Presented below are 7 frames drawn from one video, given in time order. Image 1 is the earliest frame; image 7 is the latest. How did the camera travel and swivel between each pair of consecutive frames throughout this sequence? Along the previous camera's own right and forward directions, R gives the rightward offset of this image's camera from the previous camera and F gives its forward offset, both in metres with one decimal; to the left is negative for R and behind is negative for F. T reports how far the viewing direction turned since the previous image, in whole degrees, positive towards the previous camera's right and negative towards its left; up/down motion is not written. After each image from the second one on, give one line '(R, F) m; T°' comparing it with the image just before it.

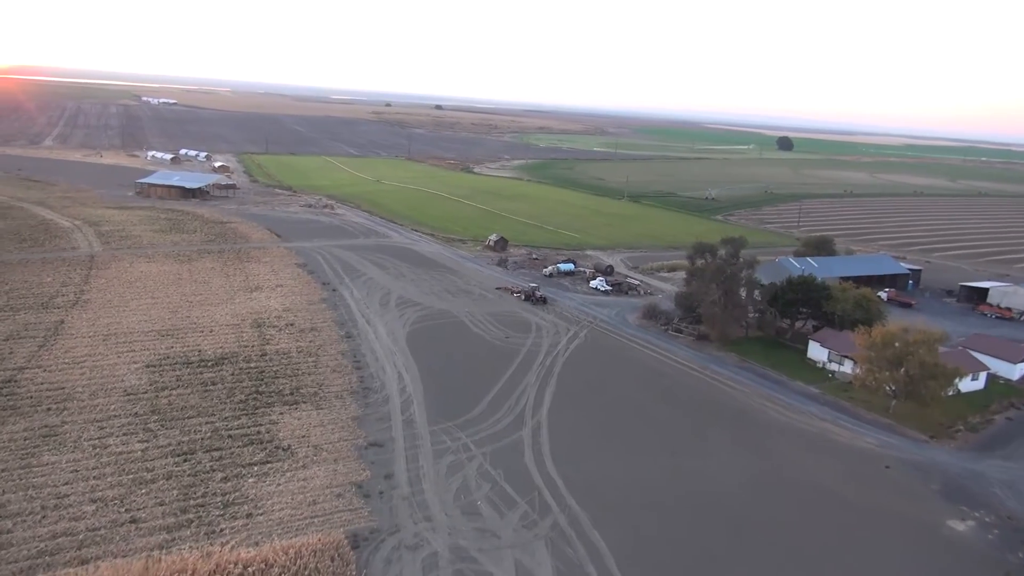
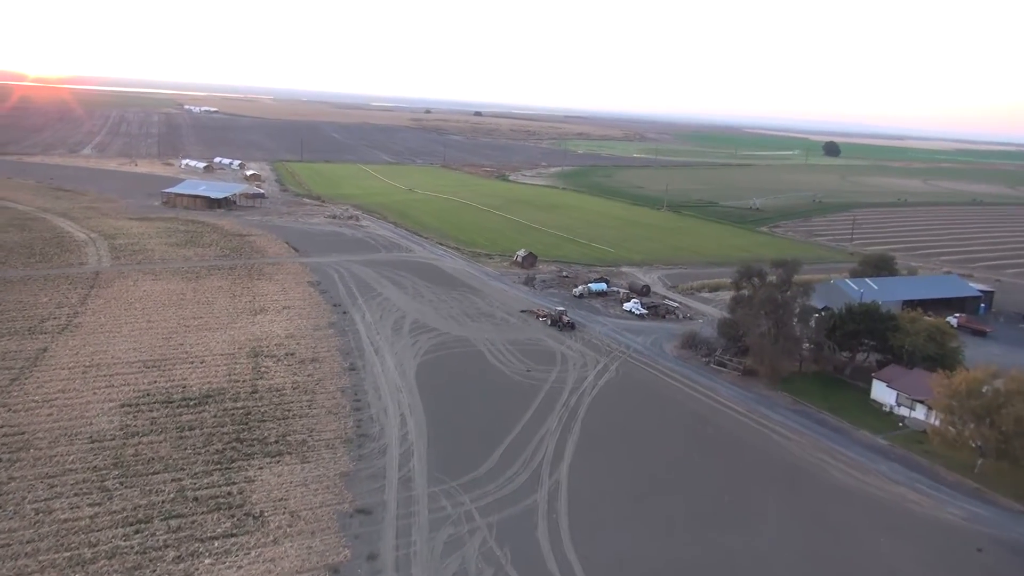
(+0.5, +2.5) m; -3°
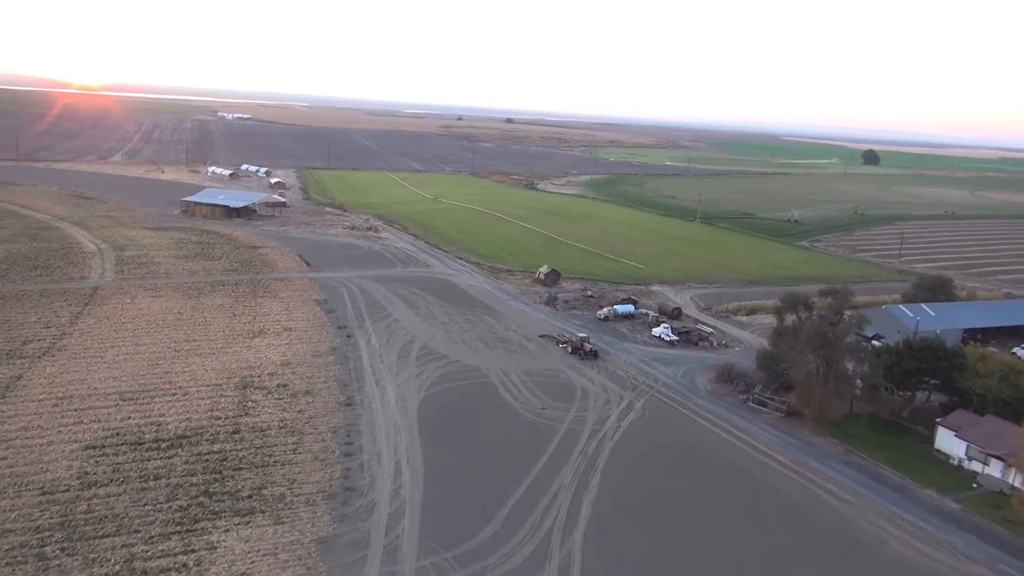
(+0.4, +2.2) m; -2°
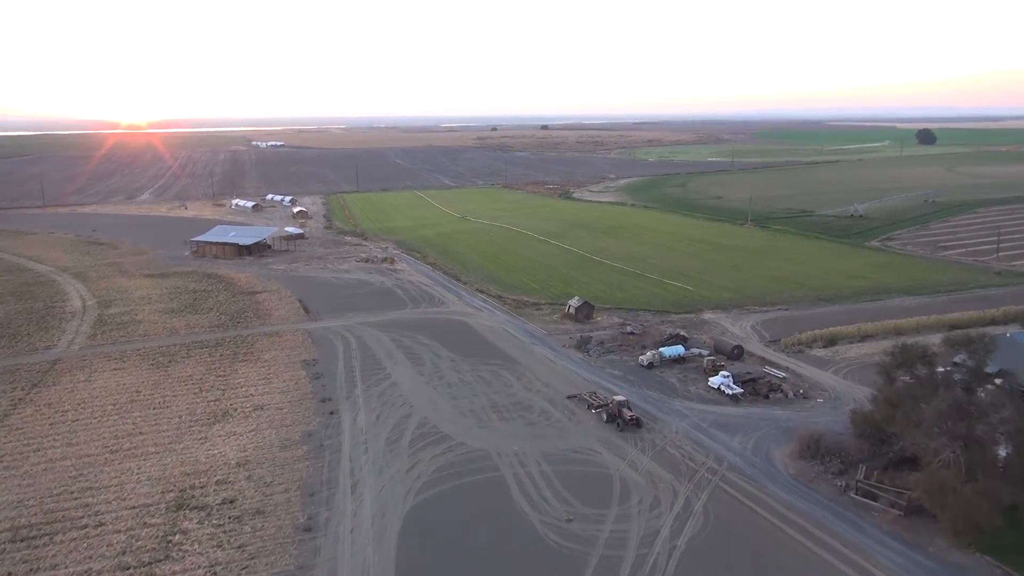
(+0.9, +5.0) m; -3°
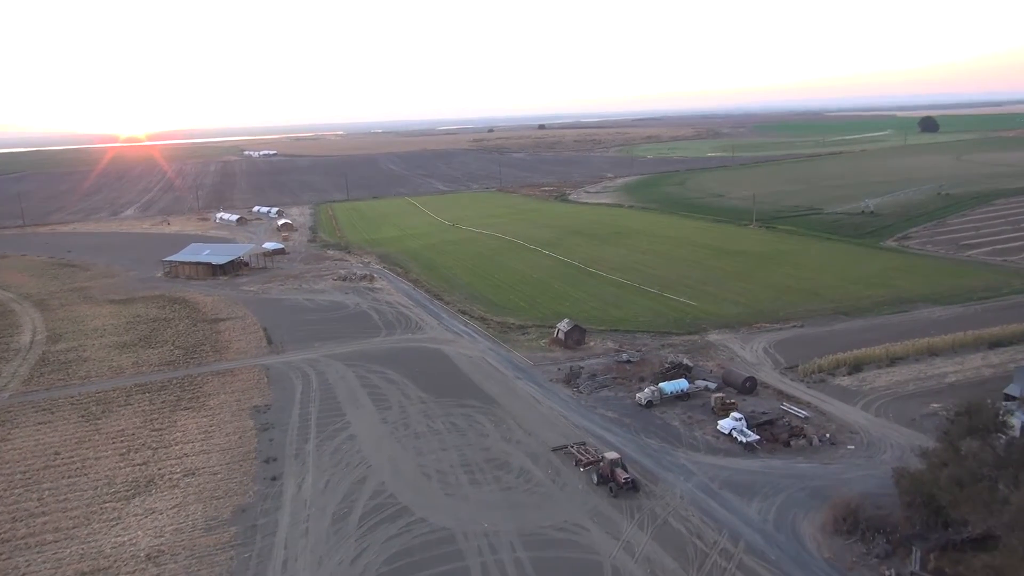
(+0.7, +3.1) m; 0°
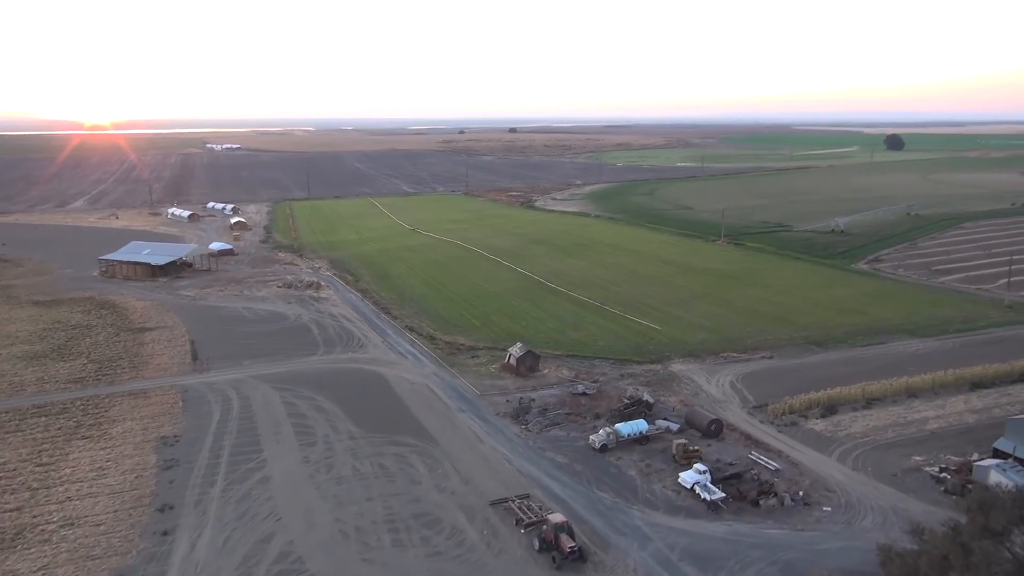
(+0.5, +2.1) m; +2°
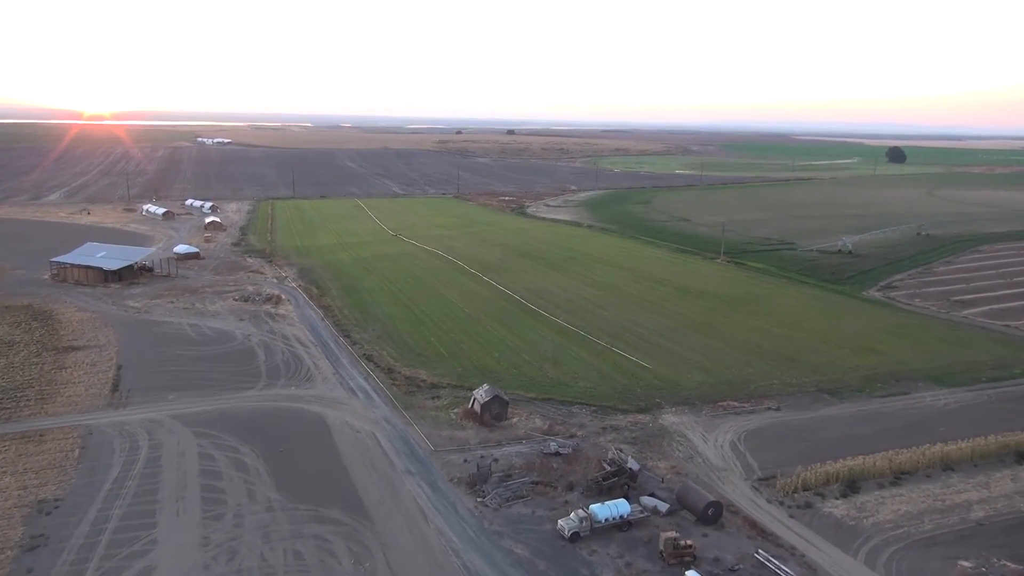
(+0.7, +3.4) m; 0°
